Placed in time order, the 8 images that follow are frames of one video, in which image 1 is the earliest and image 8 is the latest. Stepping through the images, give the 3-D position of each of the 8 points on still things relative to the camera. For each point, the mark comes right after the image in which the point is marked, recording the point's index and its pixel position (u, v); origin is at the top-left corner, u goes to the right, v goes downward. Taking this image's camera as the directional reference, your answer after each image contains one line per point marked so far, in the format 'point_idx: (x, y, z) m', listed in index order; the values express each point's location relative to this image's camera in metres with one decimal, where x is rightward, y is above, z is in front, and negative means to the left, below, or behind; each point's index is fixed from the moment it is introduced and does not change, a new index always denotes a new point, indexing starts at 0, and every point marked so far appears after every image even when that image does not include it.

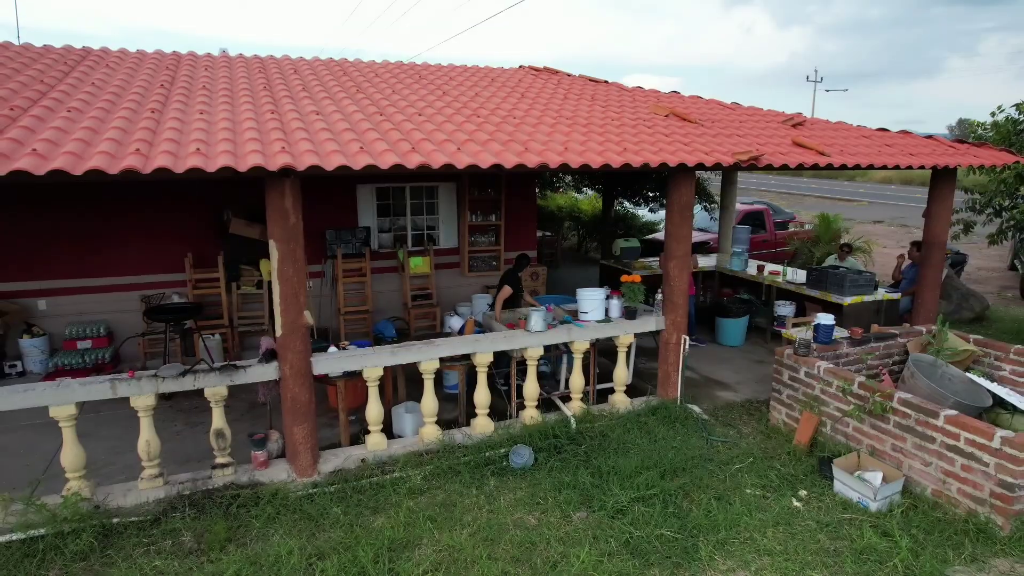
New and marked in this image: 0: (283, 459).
0: (-1.5, -1.1, +4.3) m
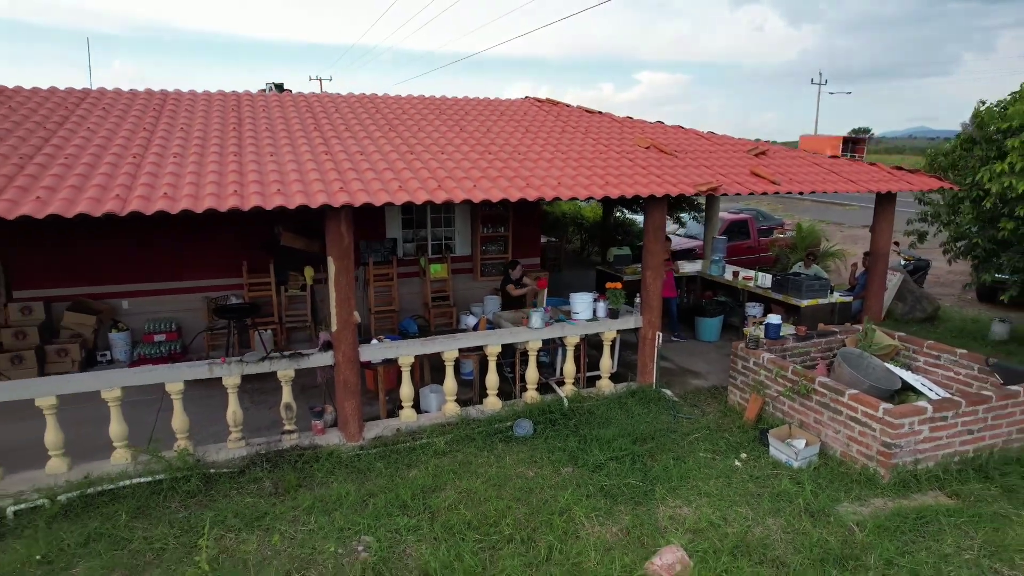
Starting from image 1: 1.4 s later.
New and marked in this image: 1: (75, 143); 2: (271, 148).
0: (-1.4, -1.1, +5.4) m
1: (-3.5, +1.1, +5.4) m
2: (-2.1, +1.2, +5.8) m
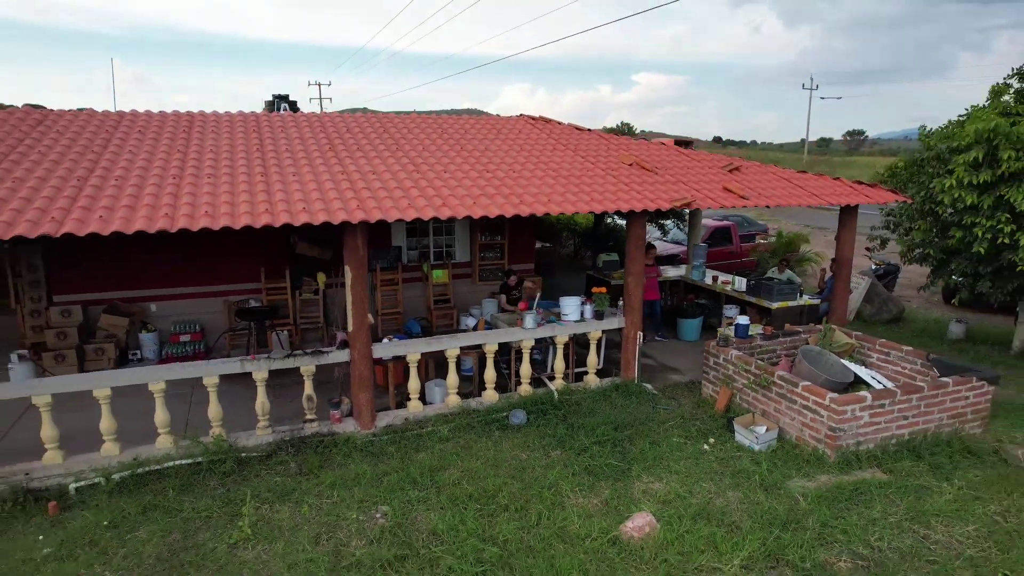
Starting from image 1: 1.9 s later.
0: (-1.5, -1.2, +6.1) m
1: (-3.6, +1.1, +6.1) m
2: (-2.1, +1.2, +6.4) m
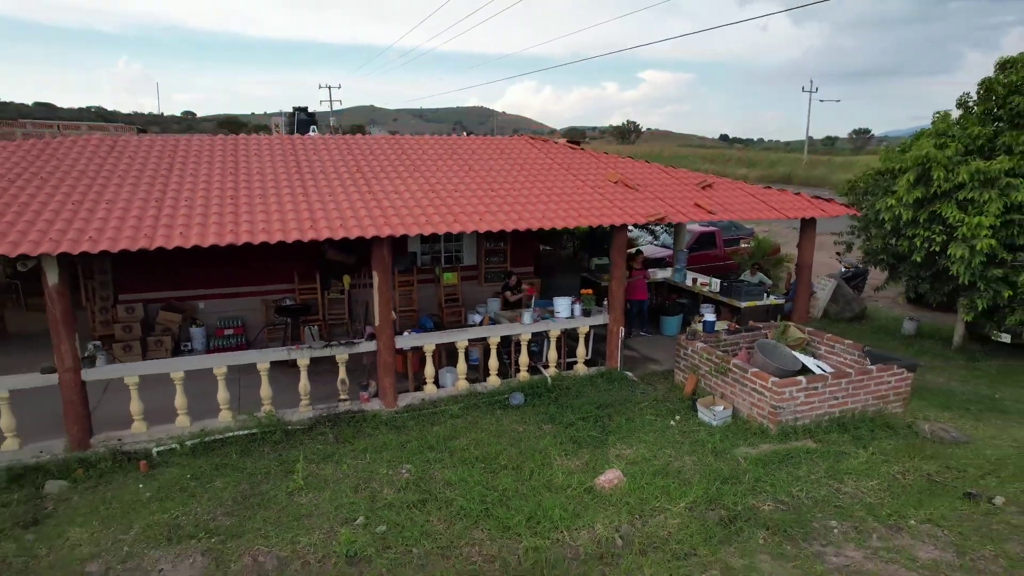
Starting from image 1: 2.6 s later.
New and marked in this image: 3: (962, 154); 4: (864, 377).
0: (-1.5, -1.2, +7.3) m
1: (-3.6, +1.1, +7.2) m
2: (-2.1, +1.1, +7.6) m
3: (+5.6, +1.7, +8.2) m
4: (+3.5, -0.9, +6.6) m
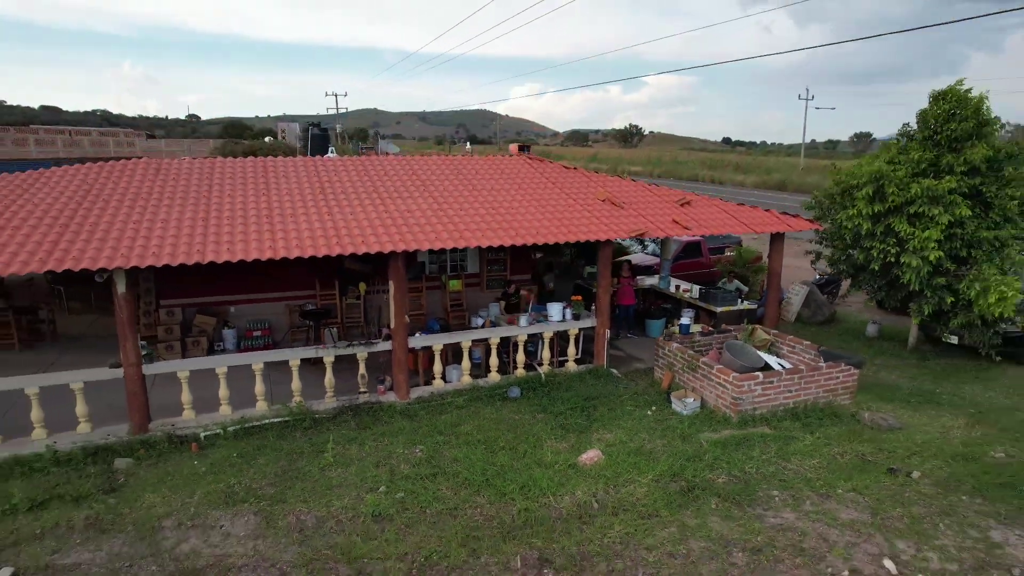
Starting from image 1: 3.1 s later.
0: (-1.5, -1.3, +8.3) m
1: (-3.6, +1.0, +8.3) m
2: (-2.2, +1.1, +8.7) m
3: (+5.6, +1.6, +9.2) m
4: (+3.5, -1.0, +7.6) m
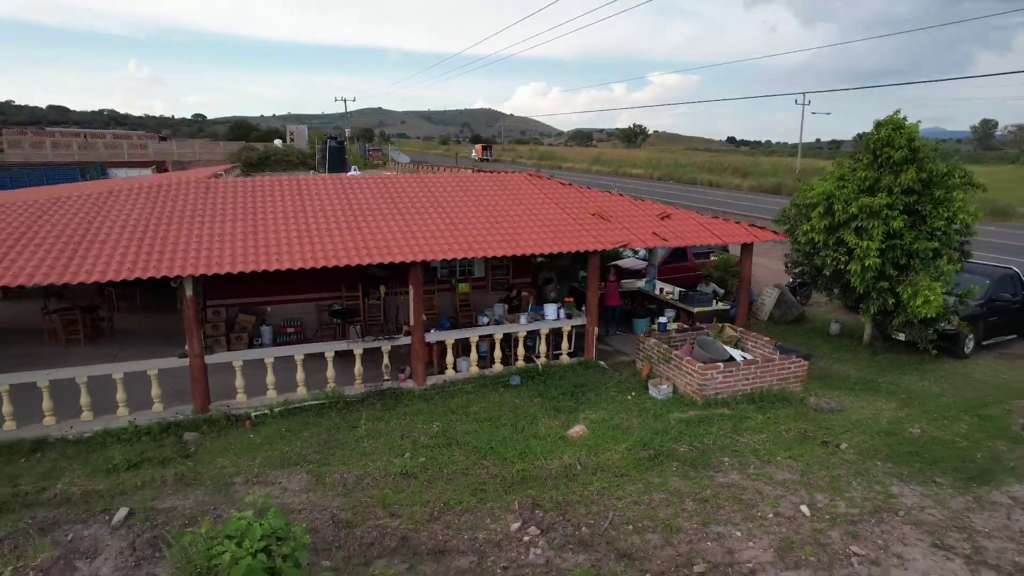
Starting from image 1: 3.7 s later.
0: (-1.5, -1.3, +9.7) m
1: (-3.6, +0.9, +9.7) m
2: (-2.1, +1.0, +10.1) m
3: (+5.6, +1.5, +10.5) m
4: (+3.5, -1.0, +9.0) m
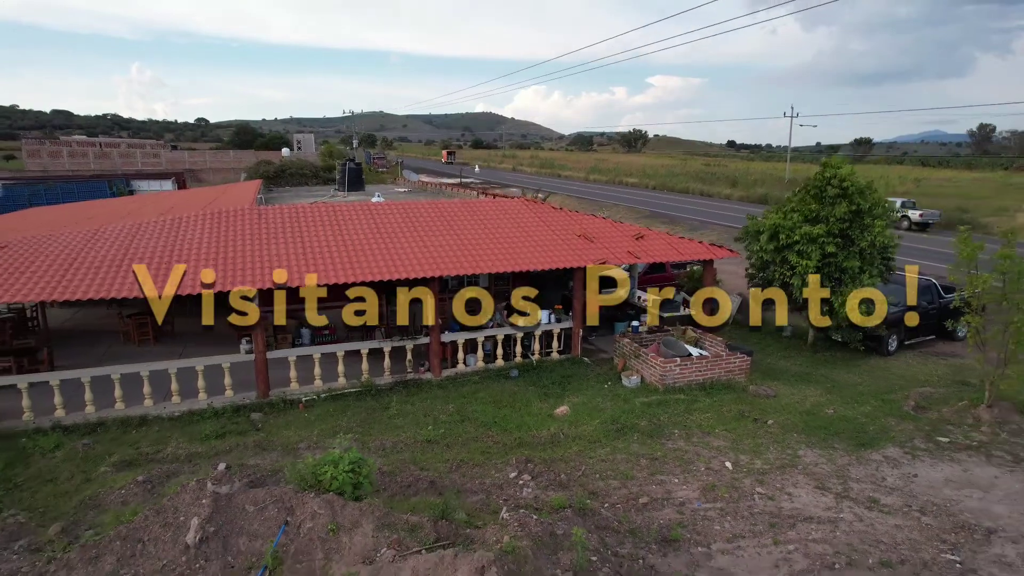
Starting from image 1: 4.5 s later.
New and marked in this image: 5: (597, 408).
0: (-1.5, -1.5, +11.9) m
1: (-3.6, +0.8, +11.9) m
2: (-2.1, +0.8, +12.3) m
3: (+5.6, +1.3, +12.7) m
4: (+3.5, -1.2, +11.2) m
5: (+1.3, -1.9, +10.3) m
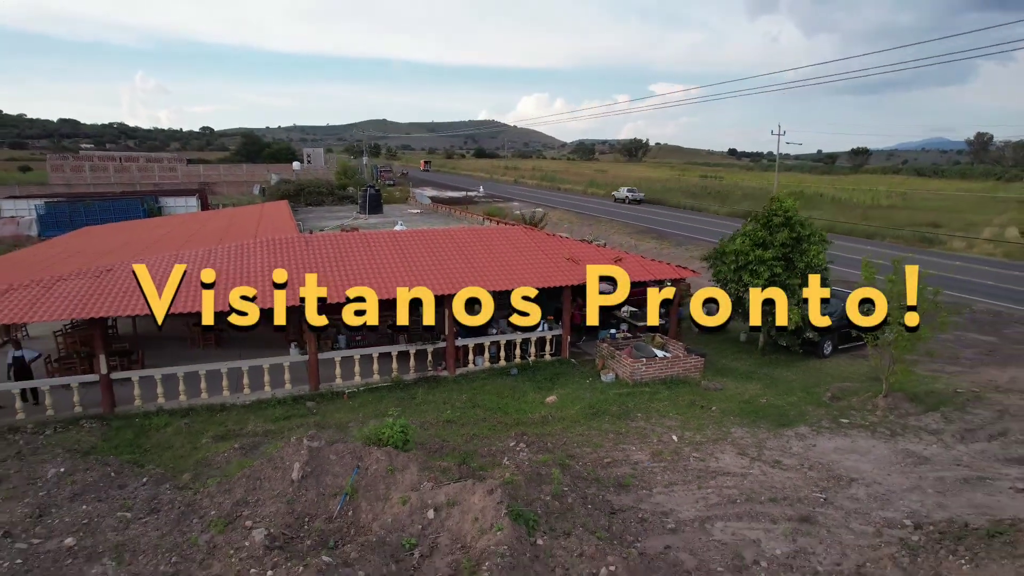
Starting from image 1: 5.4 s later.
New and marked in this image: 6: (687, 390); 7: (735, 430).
0: (-1.5, -1.8, +14.7) m
1: (-3.6, +0.5, +14.7) m
2: (-2.1, +0.5, +15.0) m
3: (+5.6, +1.0, +15.5) m
4: (+3.5, -1.5, +13.9) m
5: (+1.3, -2.2, +13.0) m
6: (+3.5, -2.1, +13.4) m
7: (+3.9, -2.5, +11.5) m
